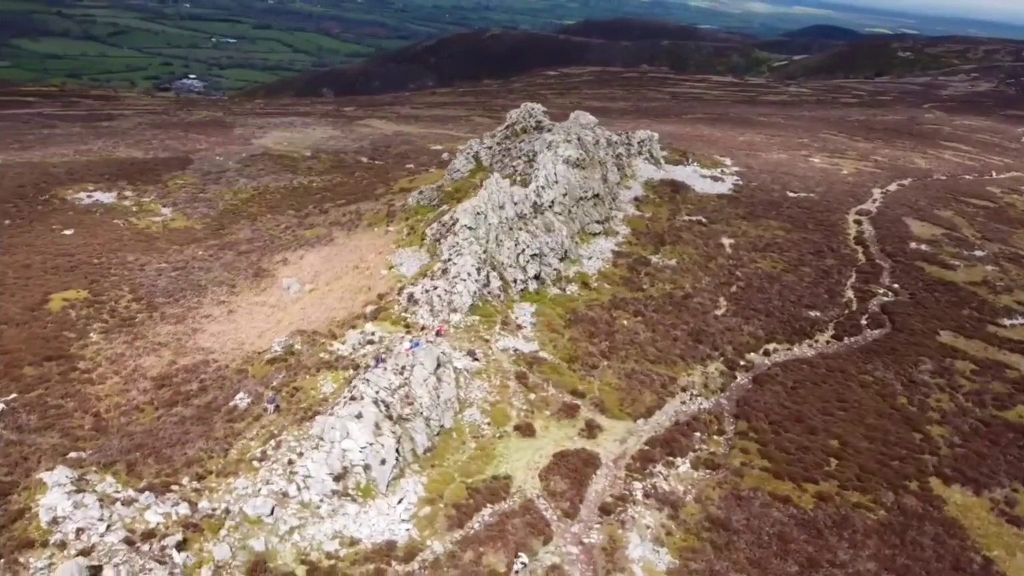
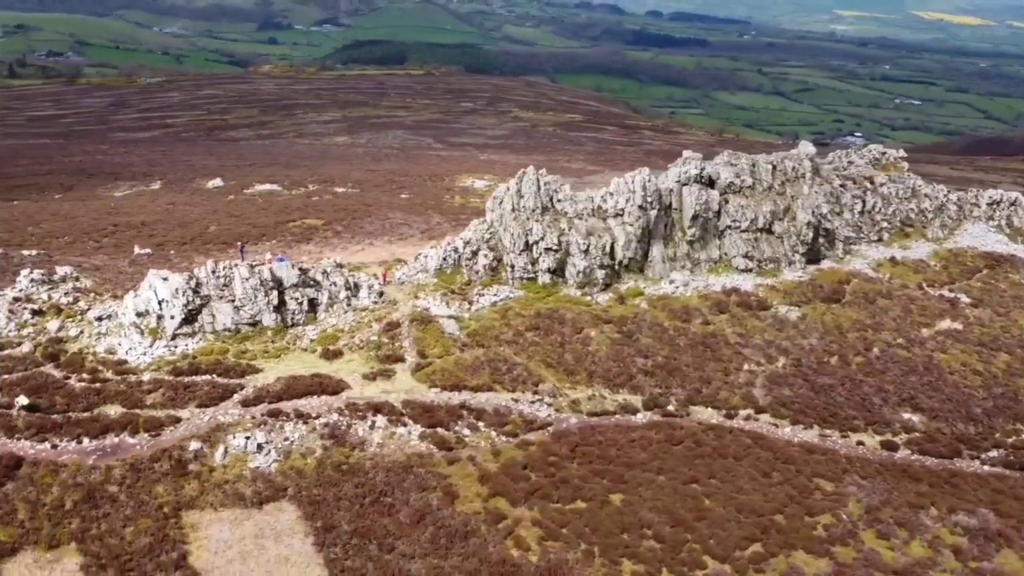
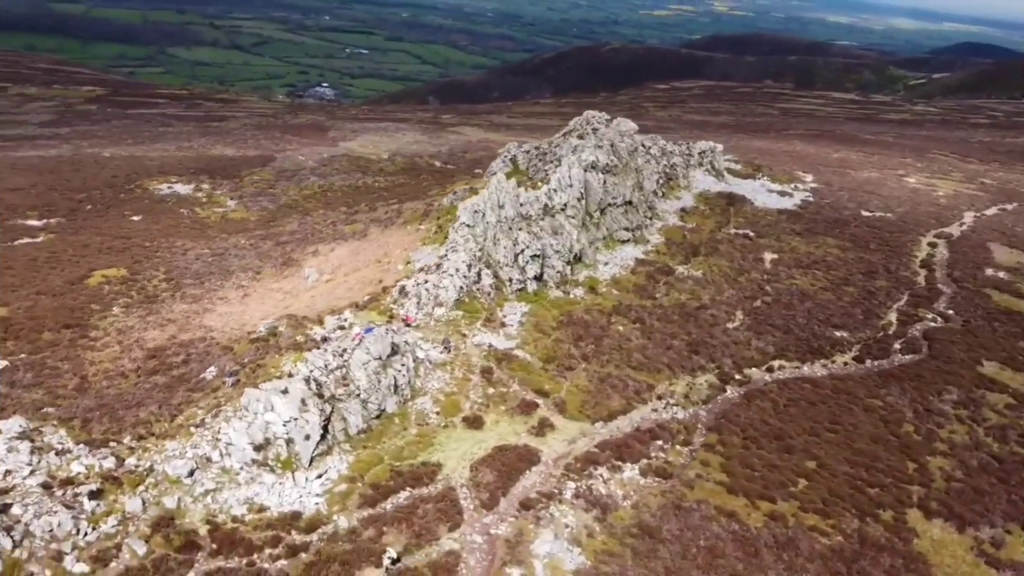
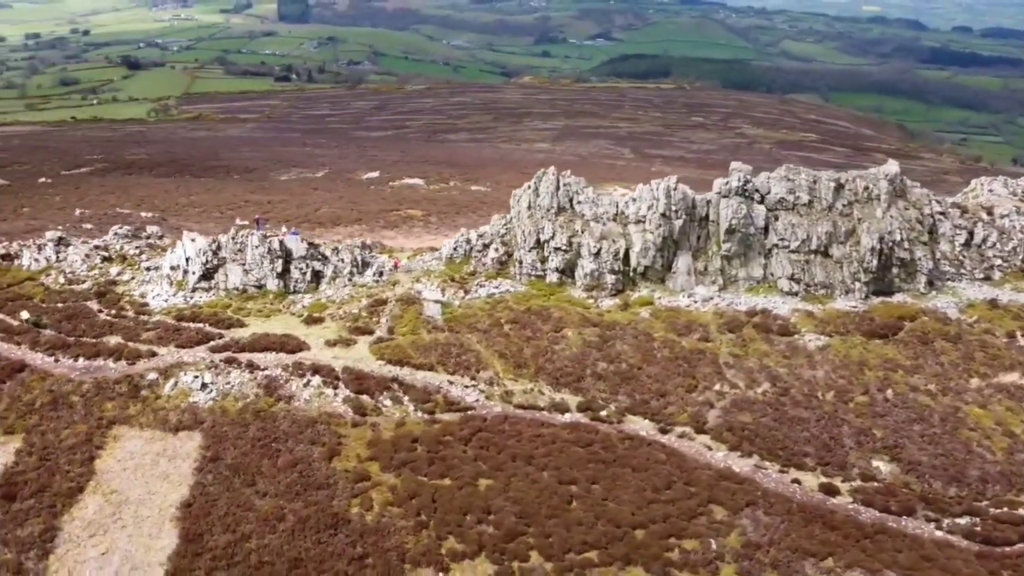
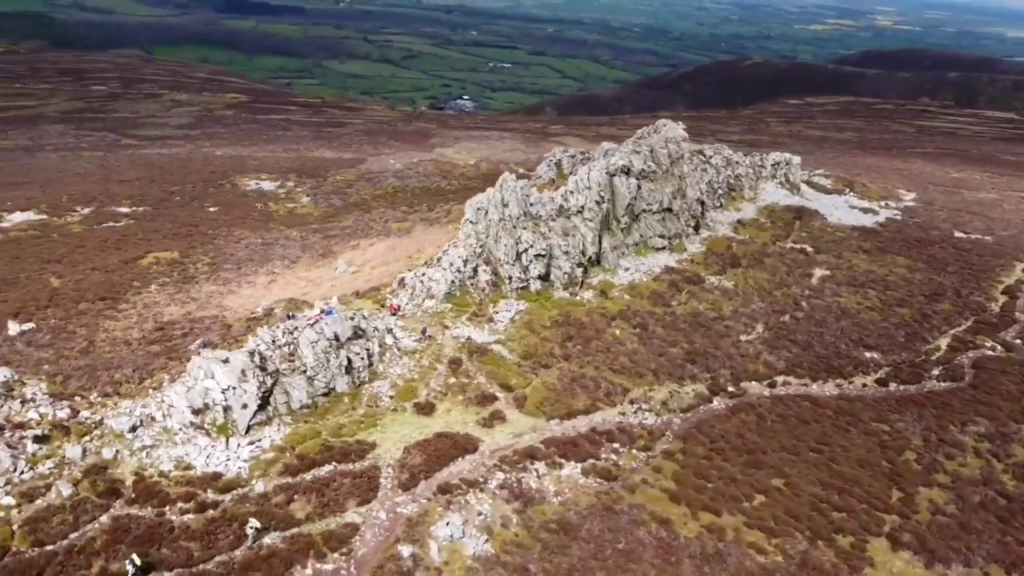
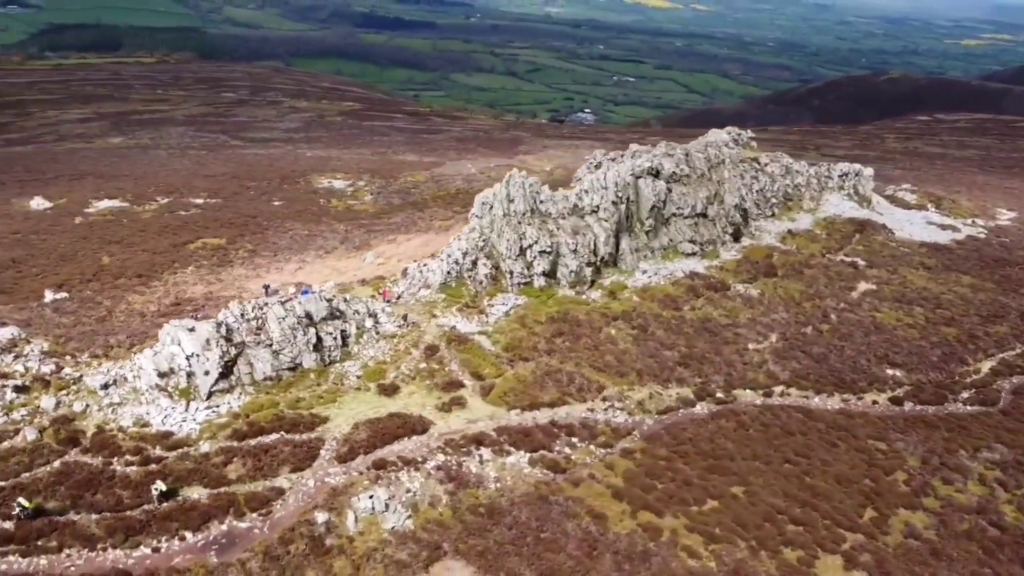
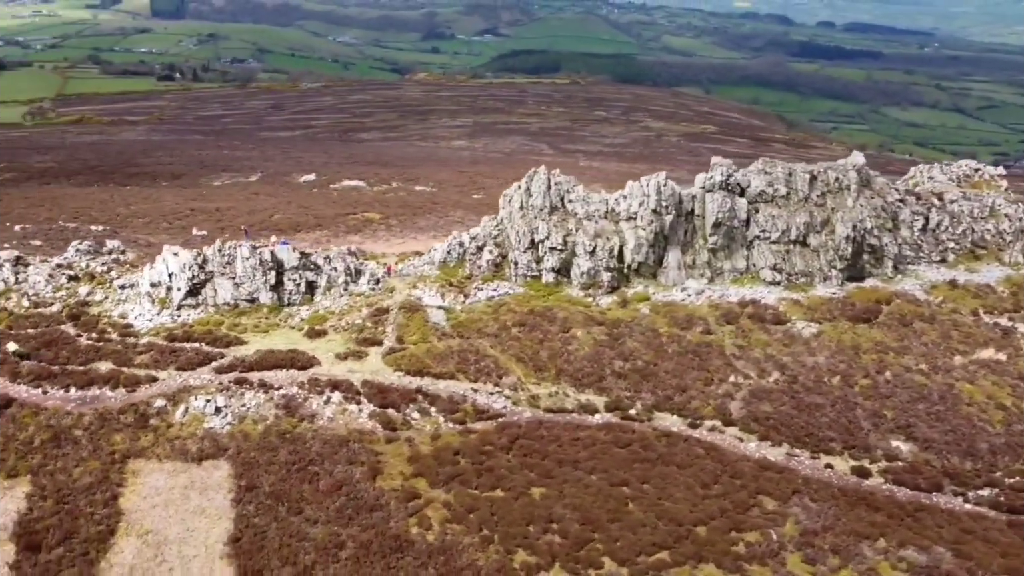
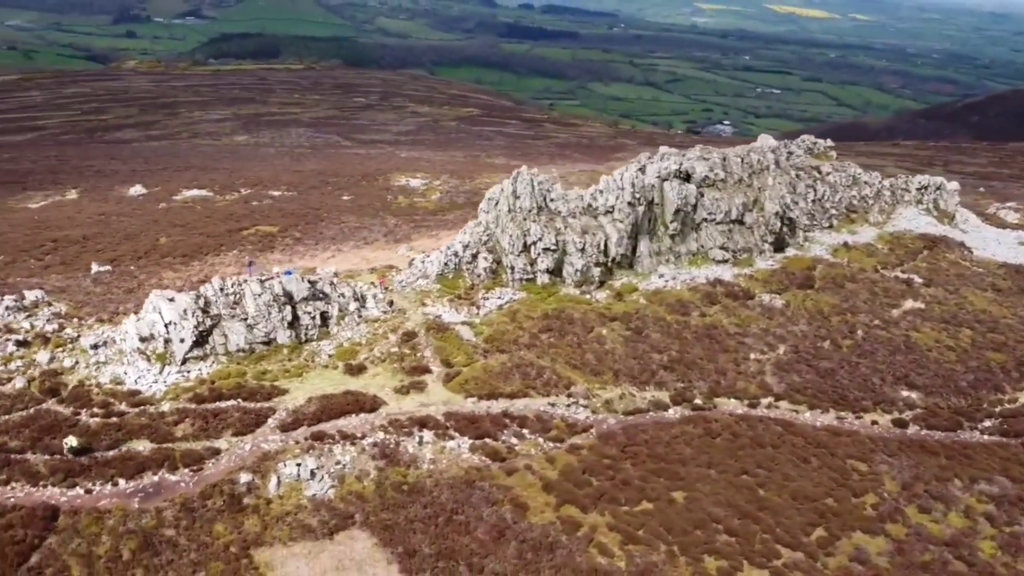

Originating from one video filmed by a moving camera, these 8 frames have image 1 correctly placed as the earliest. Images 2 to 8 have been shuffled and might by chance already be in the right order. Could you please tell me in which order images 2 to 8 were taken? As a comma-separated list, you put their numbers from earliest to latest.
3, 5, 6, 8, 2, 7, 4
